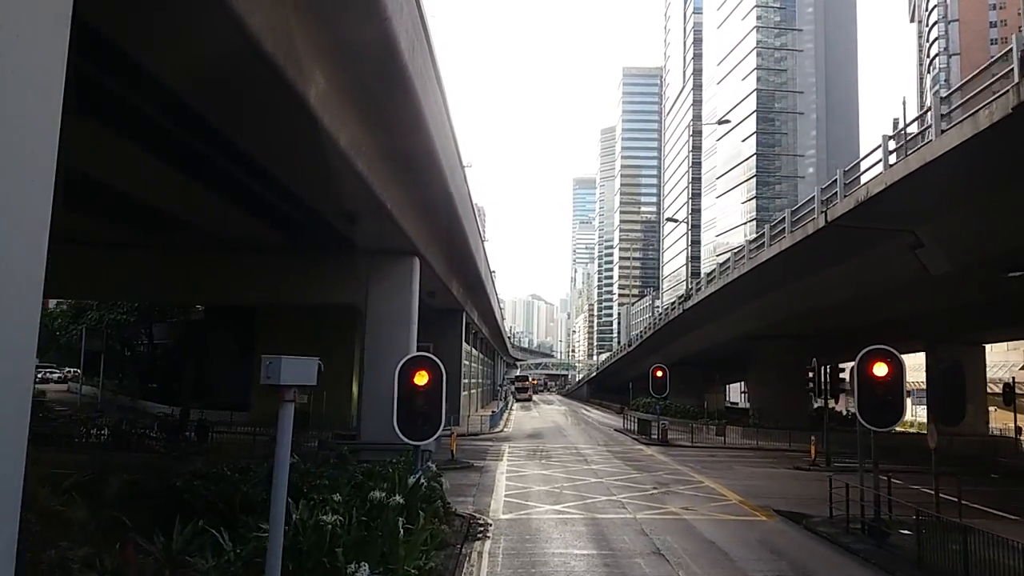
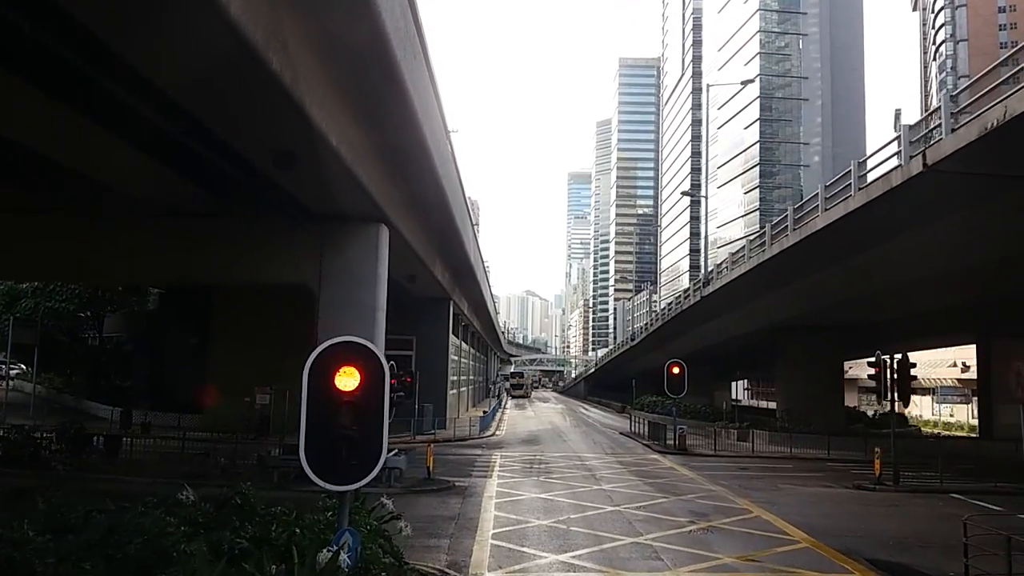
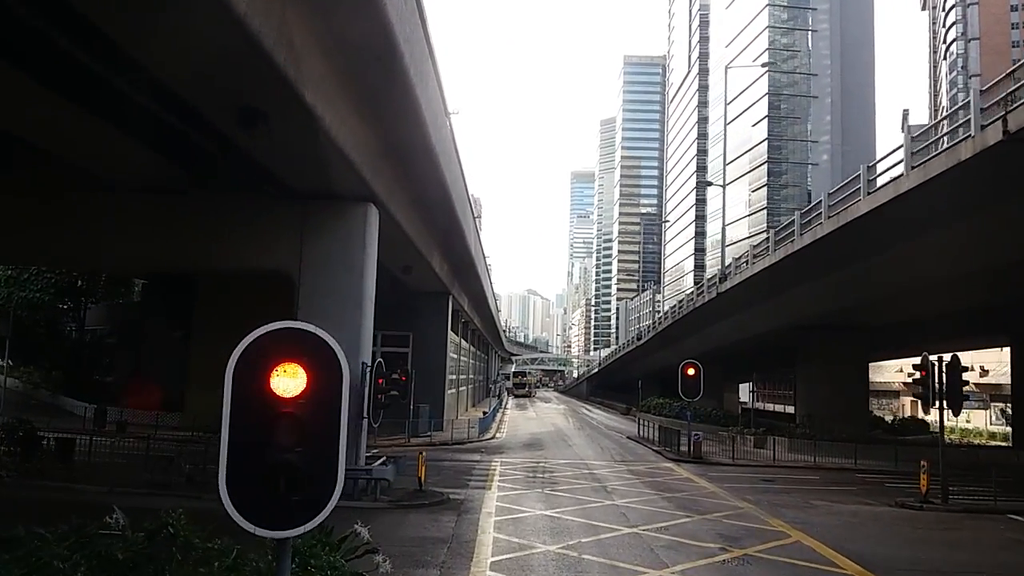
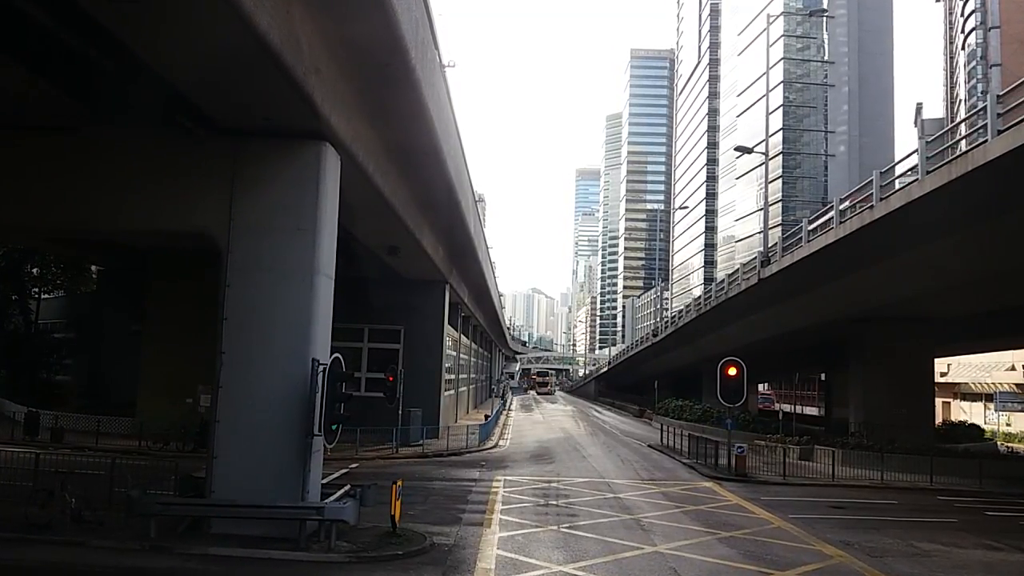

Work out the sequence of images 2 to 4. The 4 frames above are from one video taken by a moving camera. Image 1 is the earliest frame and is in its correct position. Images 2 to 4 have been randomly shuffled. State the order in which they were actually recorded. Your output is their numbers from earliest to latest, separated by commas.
2, 3, 4
